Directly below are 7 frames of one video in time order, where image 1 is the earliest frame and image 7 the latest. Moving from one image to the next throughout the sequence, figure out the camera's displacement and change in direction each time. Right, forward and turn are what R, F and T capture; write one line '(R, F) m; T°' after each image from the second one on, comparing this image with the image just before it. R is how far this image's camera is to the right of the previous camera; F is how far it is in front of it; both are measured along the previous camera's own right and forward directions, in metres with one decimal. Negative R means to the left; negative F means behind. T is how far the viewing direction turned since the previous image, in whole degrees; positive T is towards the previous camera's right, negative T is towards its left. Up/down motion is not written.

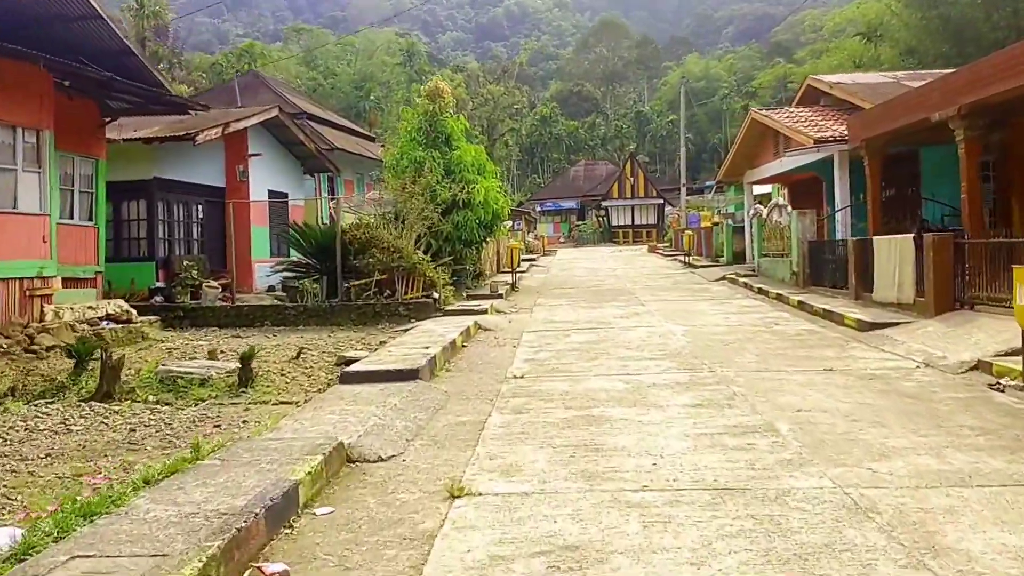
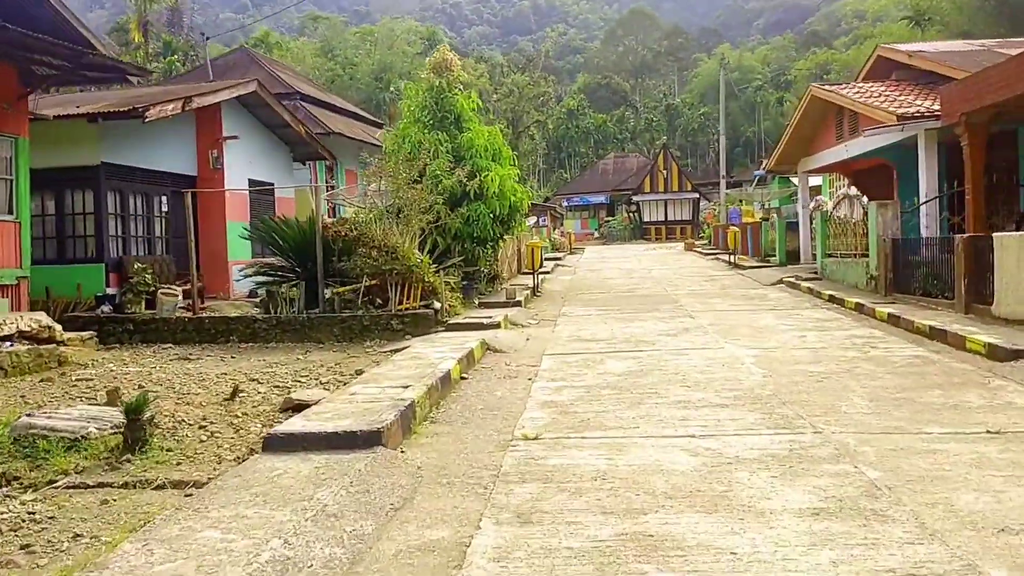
(+0.1, +2.7) m; -1°
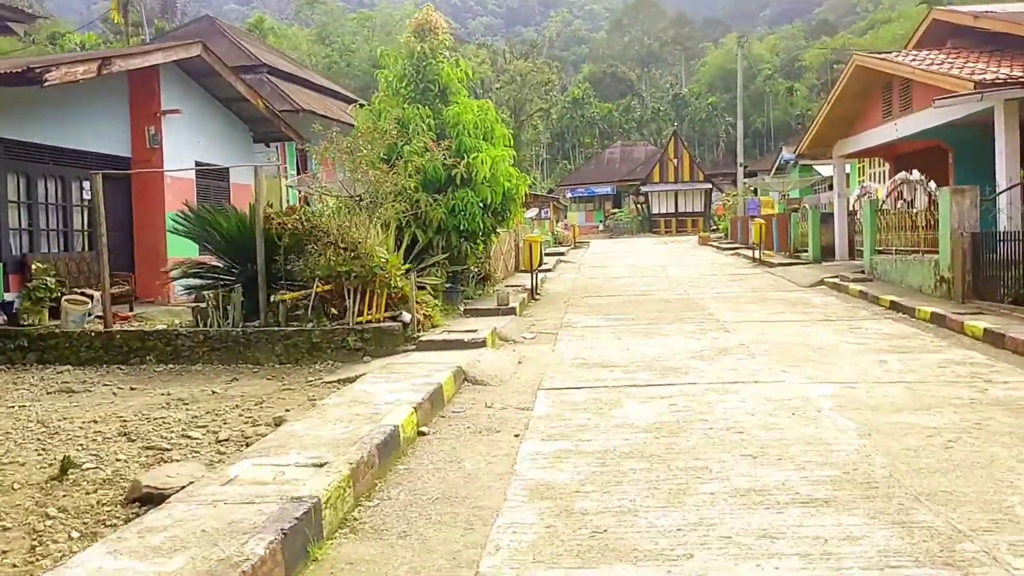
(+0.1, +2.5) m; 0°
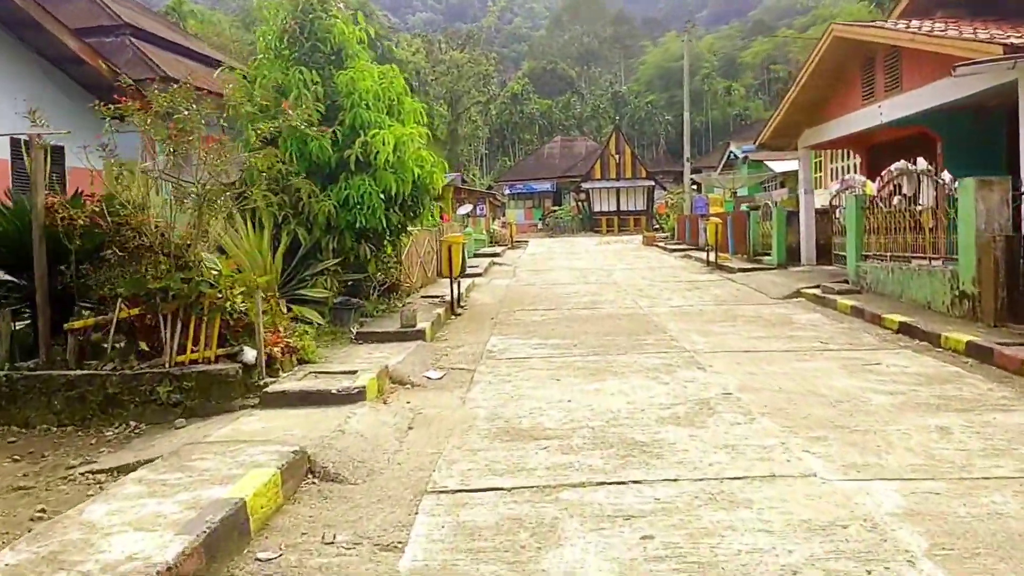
(+0.3, +2.8) m; +3°
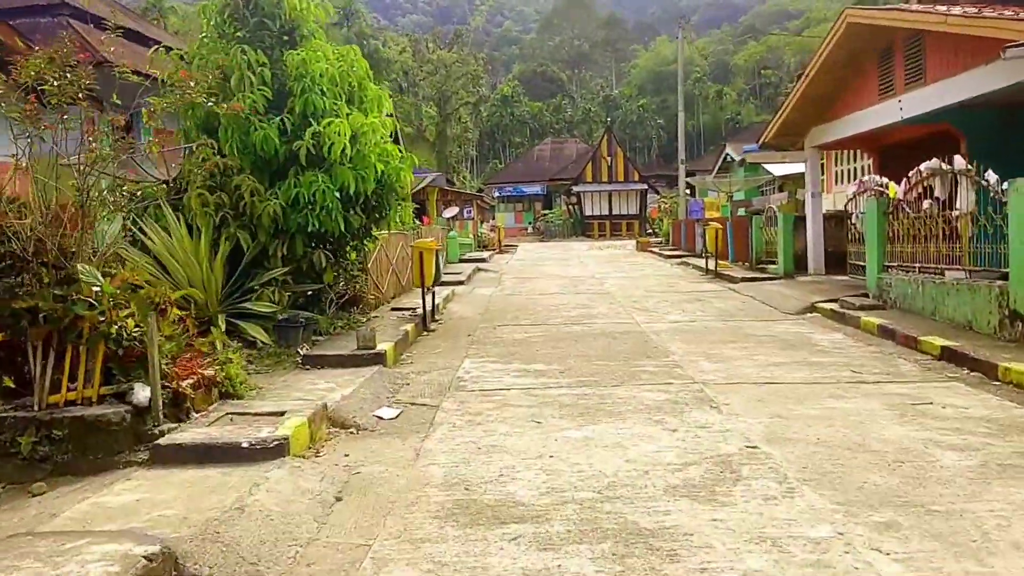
(+0.1, +1.4) m; 0°
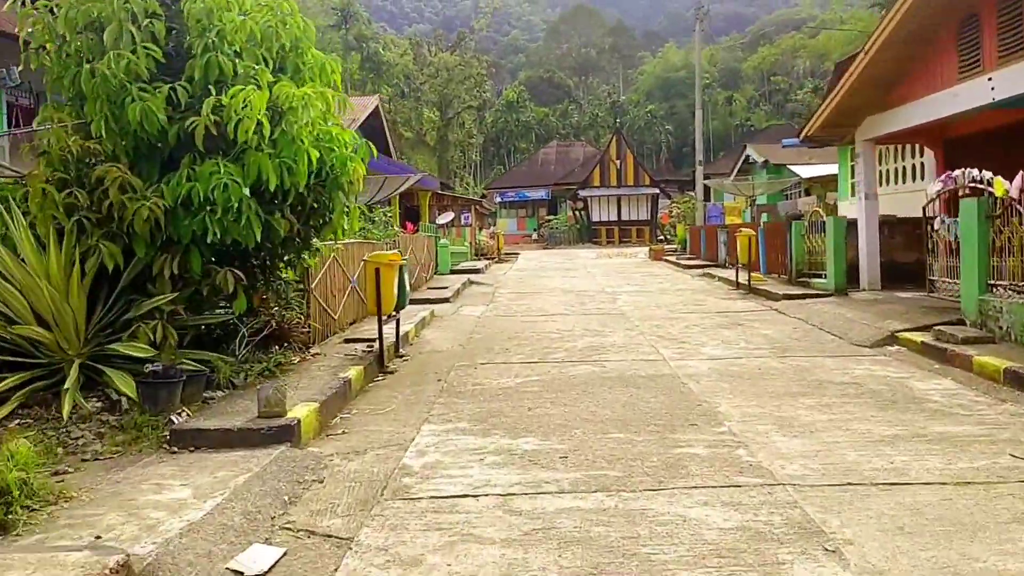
(+0.1, +2.7) m; 0°
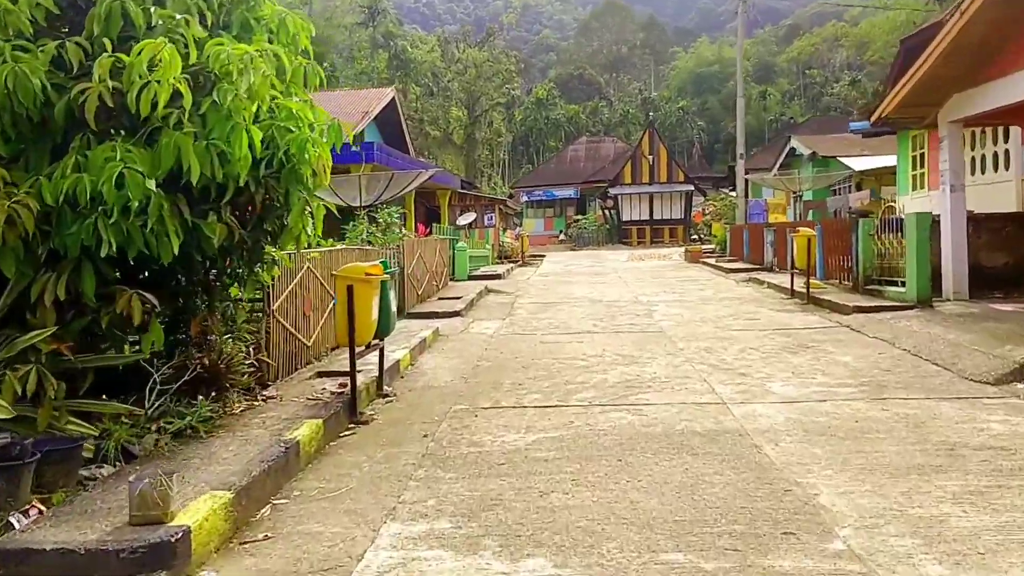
(+0.1, +1.9) m; -1°
